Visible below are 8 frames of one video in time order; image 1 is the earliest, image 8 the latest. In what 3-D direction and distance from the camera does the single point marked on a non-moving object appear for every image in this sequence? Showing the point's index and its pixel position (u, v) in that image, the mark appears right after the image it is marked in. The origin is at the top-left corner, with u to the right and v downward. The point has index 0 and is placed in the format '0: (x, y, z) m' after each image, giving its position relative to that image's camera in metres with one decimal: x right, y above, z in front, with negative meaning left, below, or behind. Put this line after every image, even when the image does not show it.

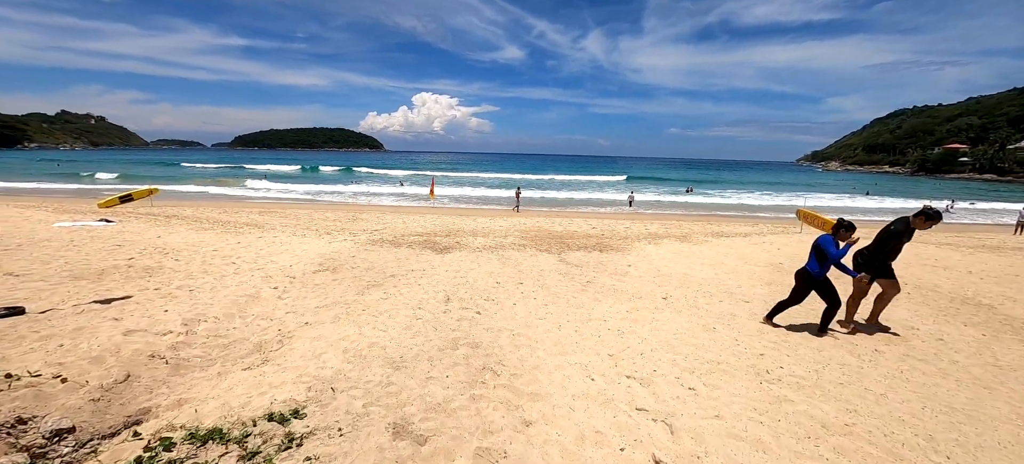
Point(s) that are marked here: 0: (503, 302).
0: (-0.2, -1.4, +7.9) m
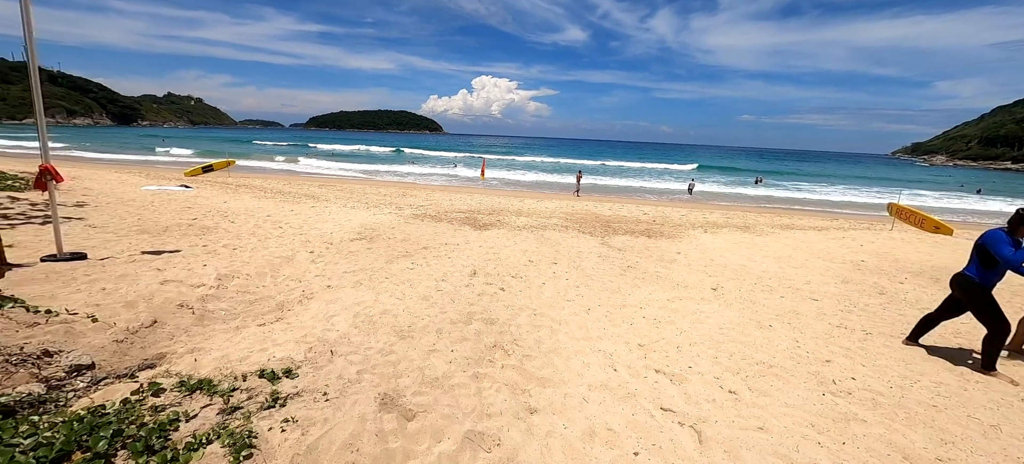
0: (+0.4, -0.8, +7.4) m
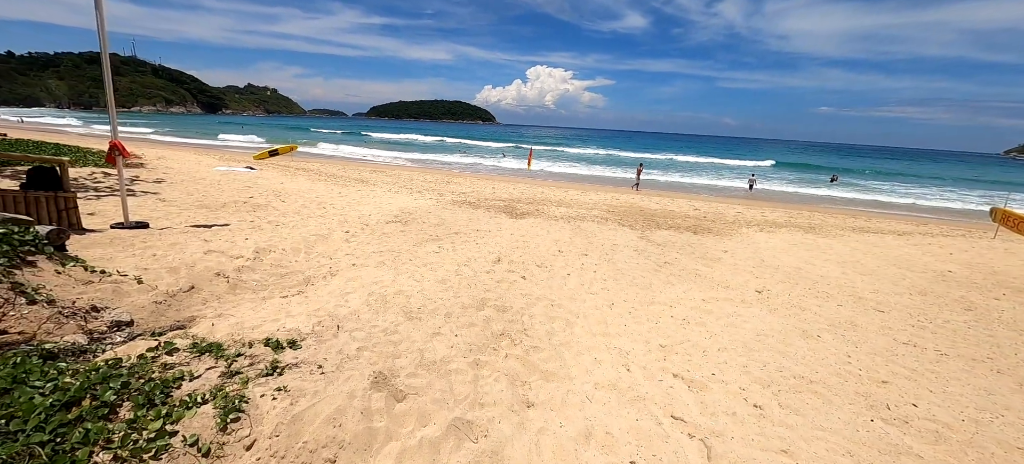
0: (+0.9, -0.6, +7.1) m
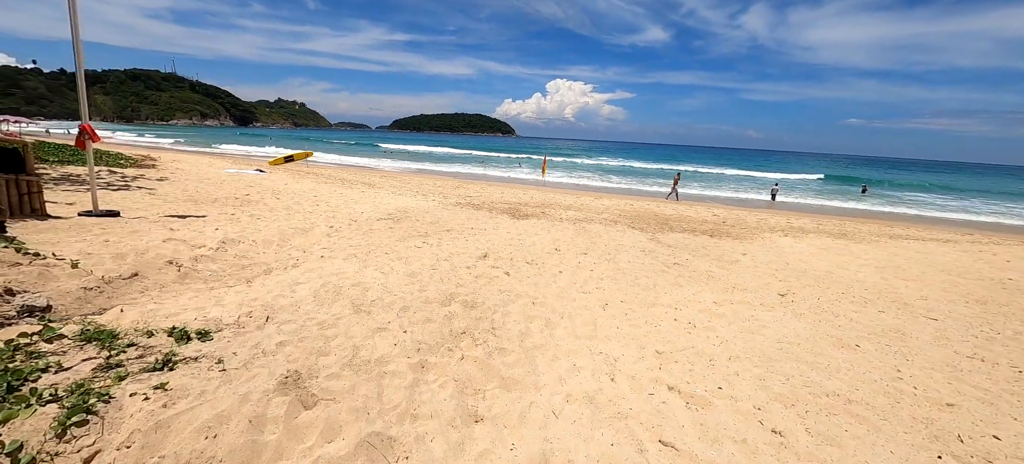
0: (+0.7, -0.5, +6.4) m
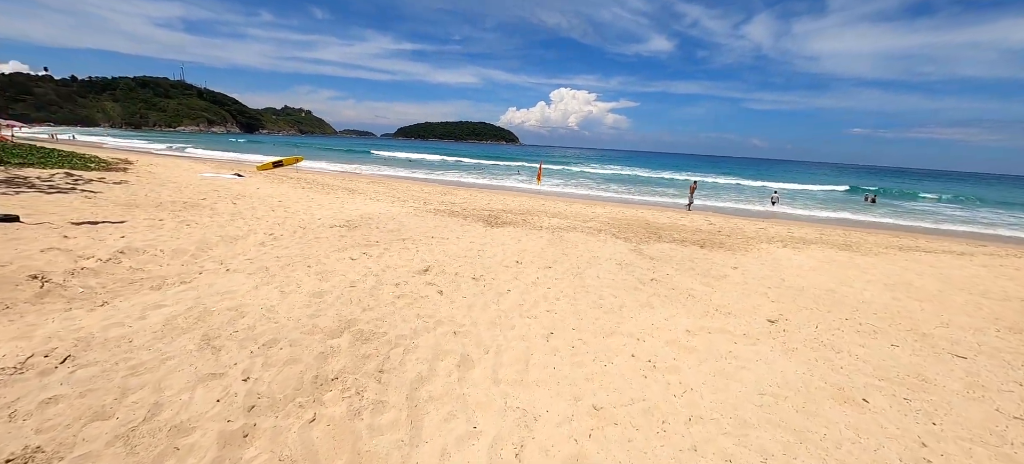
0: (-0.1, -0.6, +5.5) m
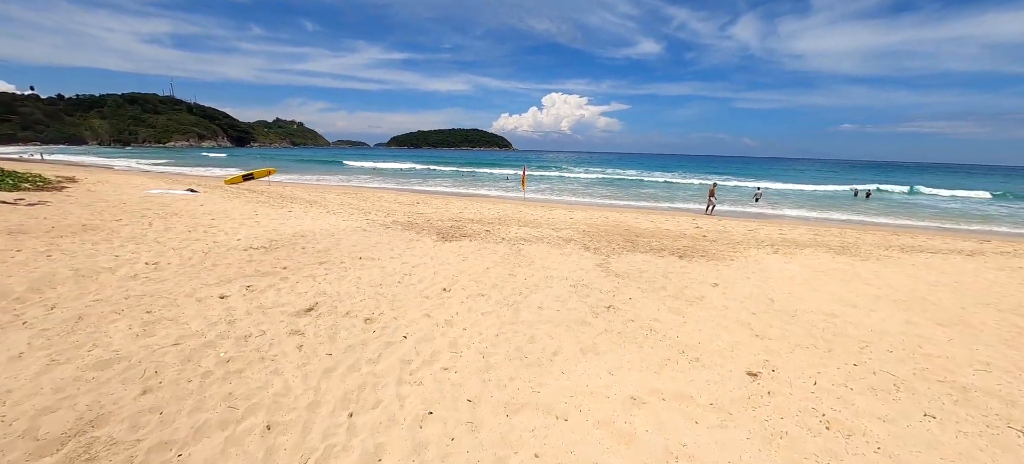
0: (-1.2, -0.9, +4.4) m
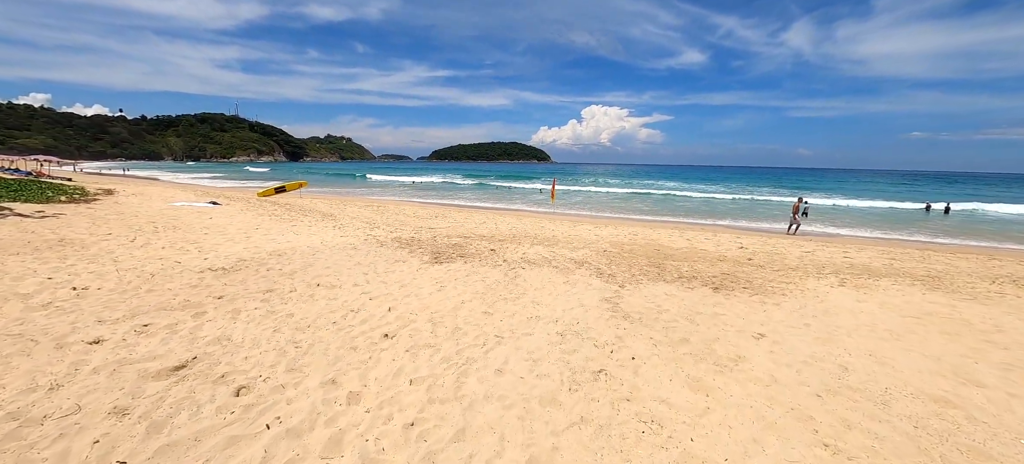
0: (-1.7, -1.2, +3.3) m
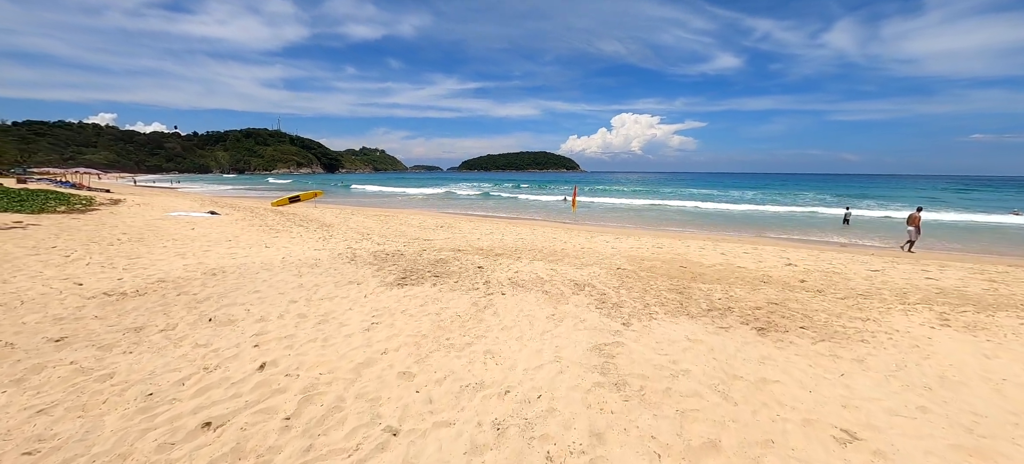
0: (-2.4, -1.4, +1.8) m
